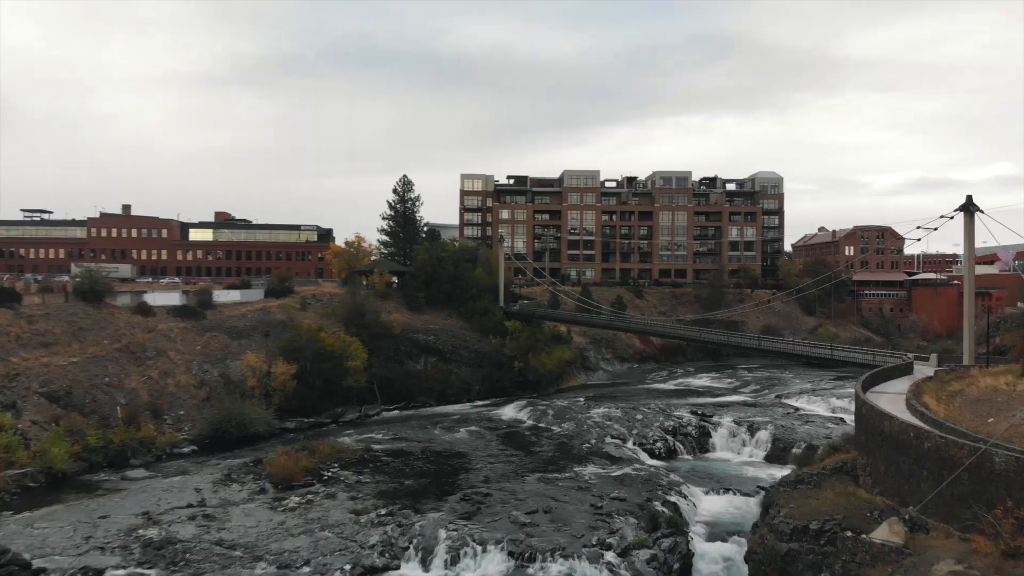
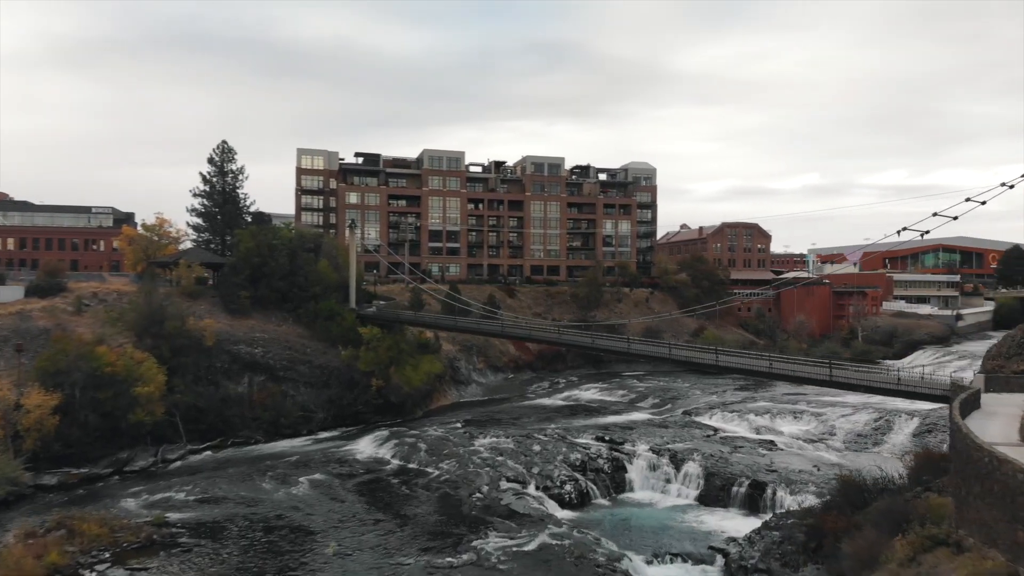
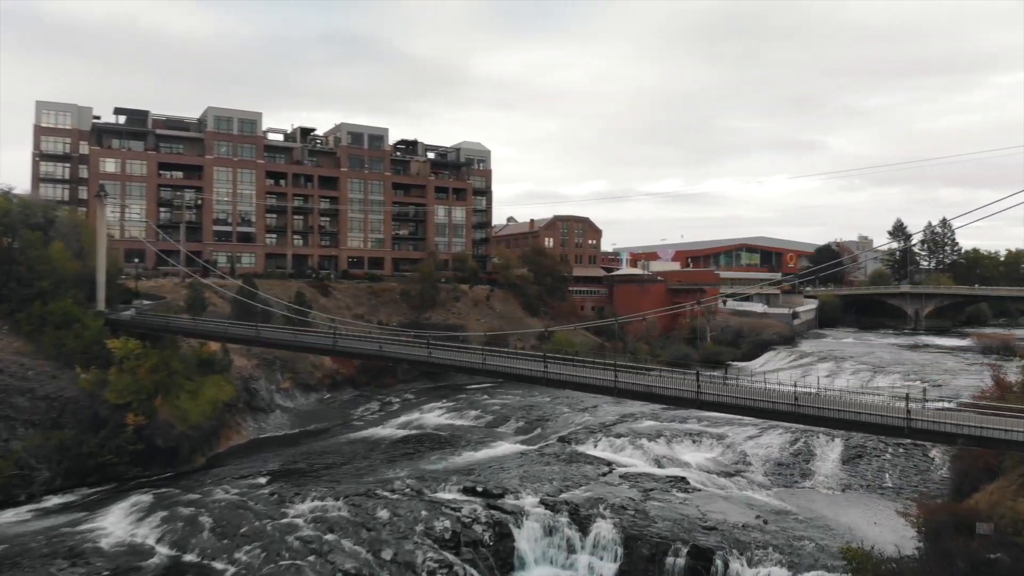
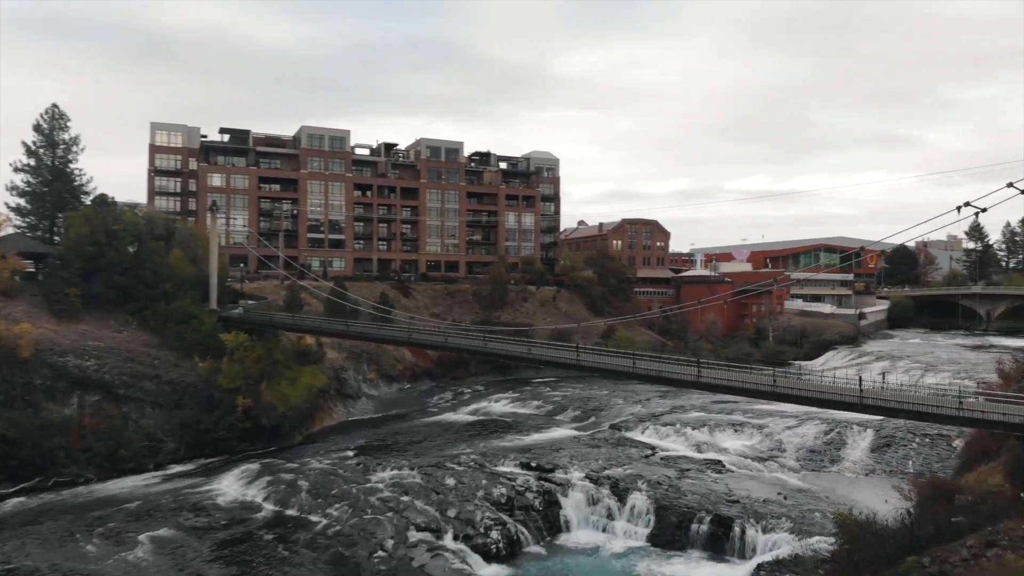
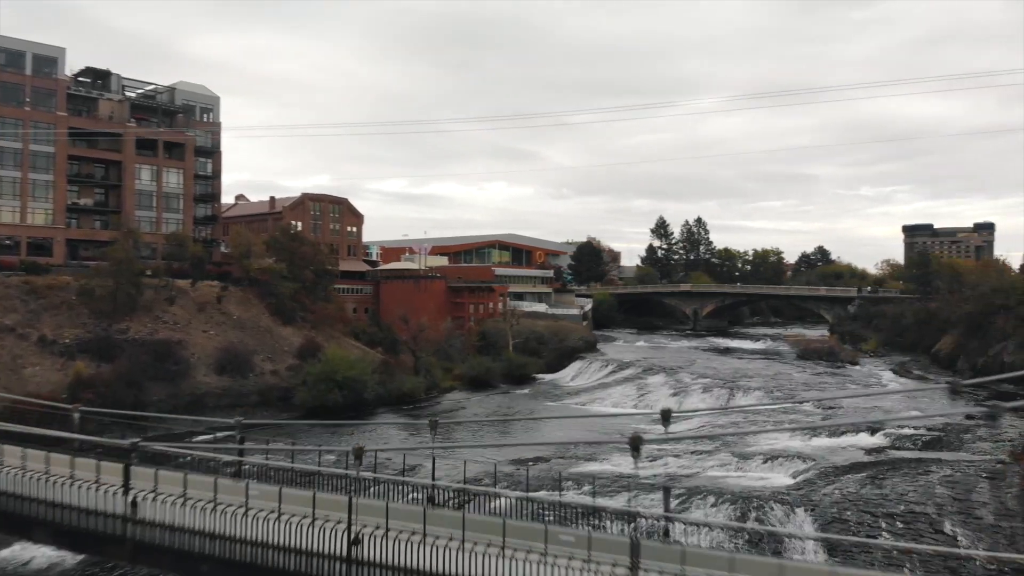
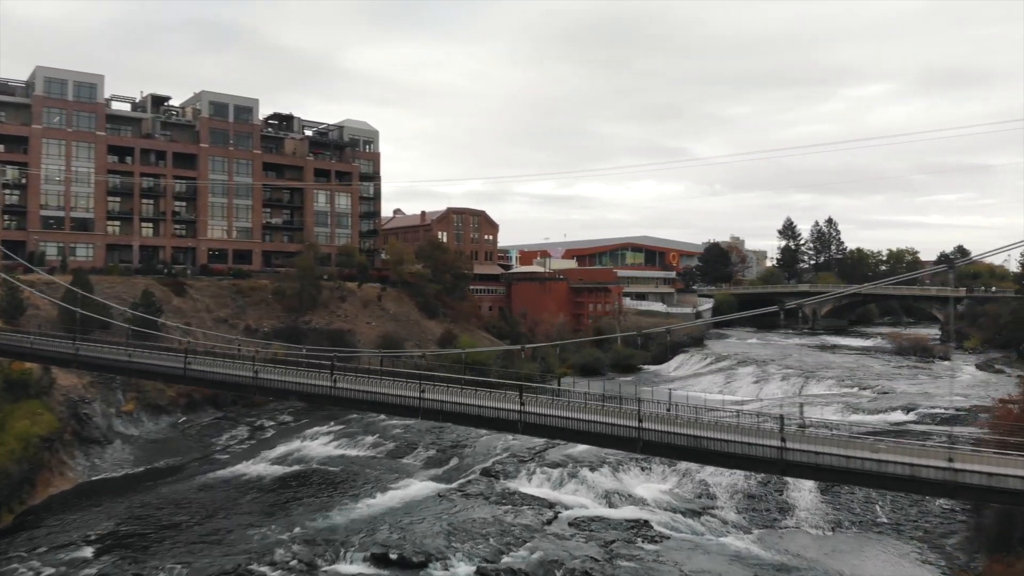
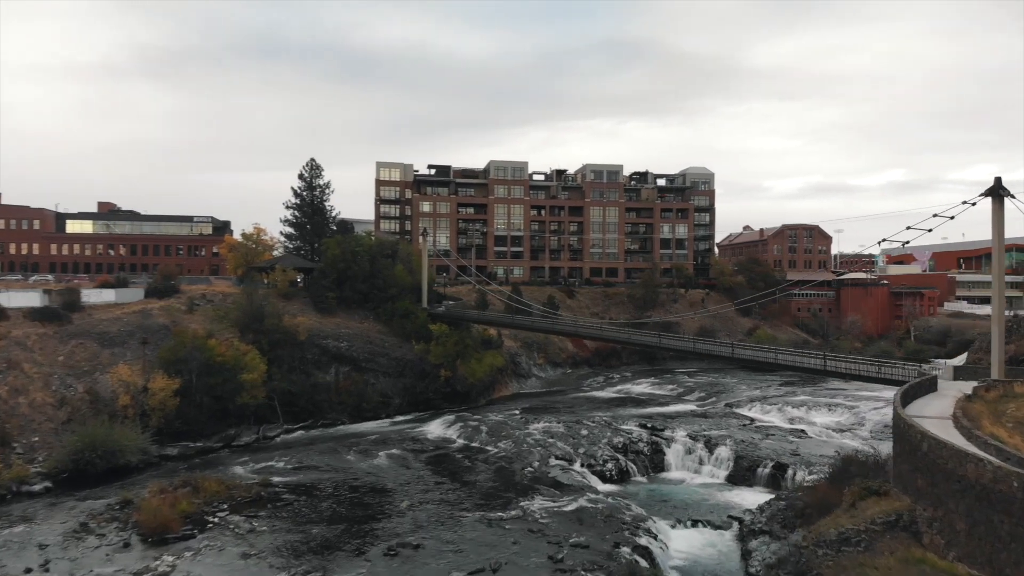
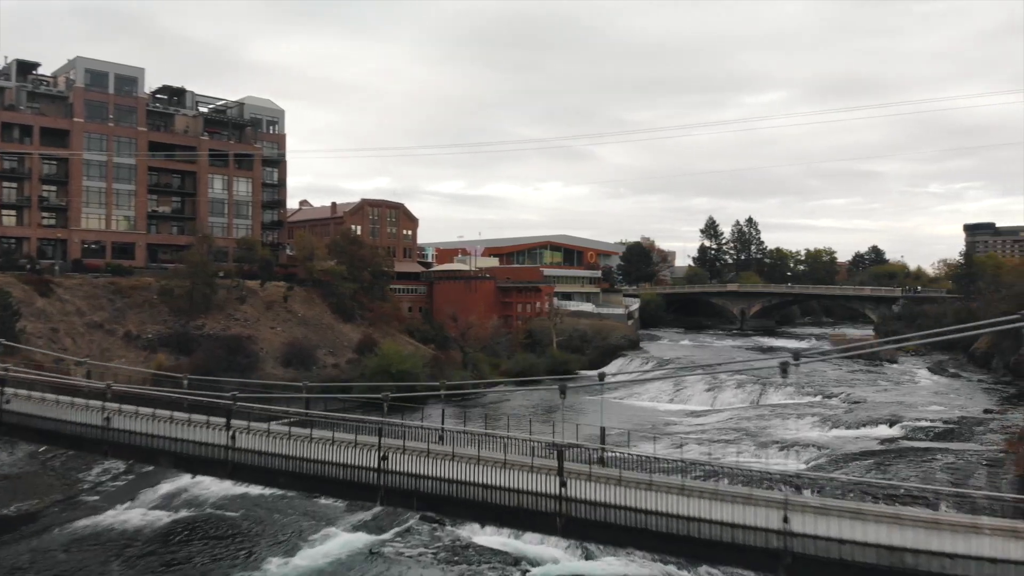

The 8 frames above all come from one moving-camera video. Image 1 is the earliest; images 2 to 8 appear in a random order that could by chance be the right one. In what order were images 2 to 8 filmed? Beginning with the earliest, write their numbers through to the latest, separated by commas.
7, 2, 4, 3, 6, 8, 5
